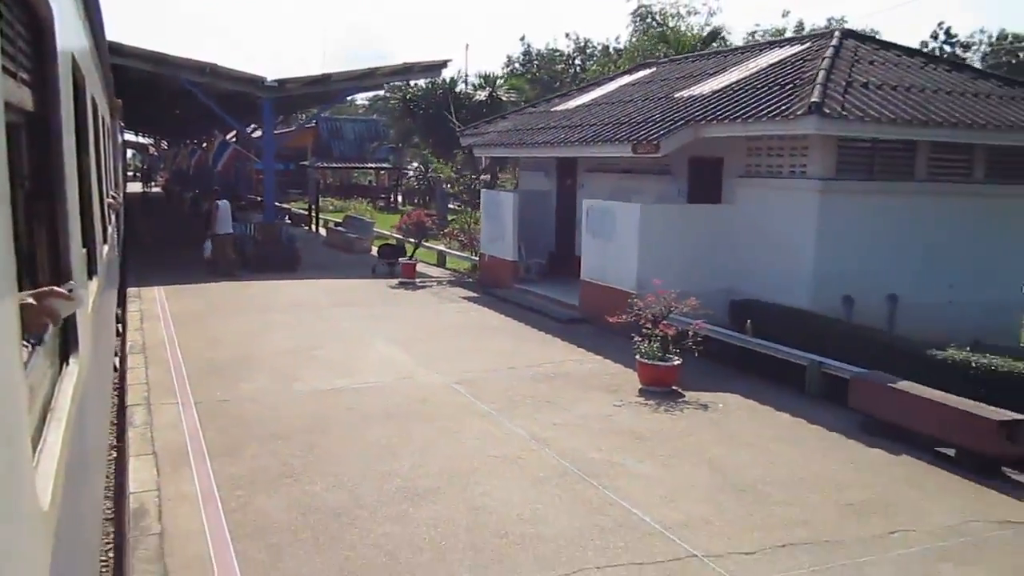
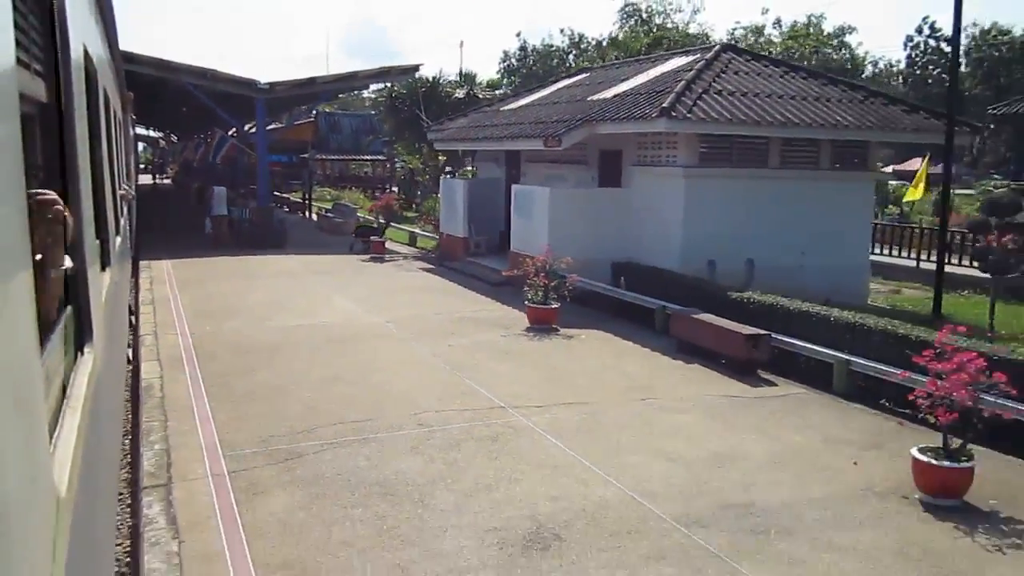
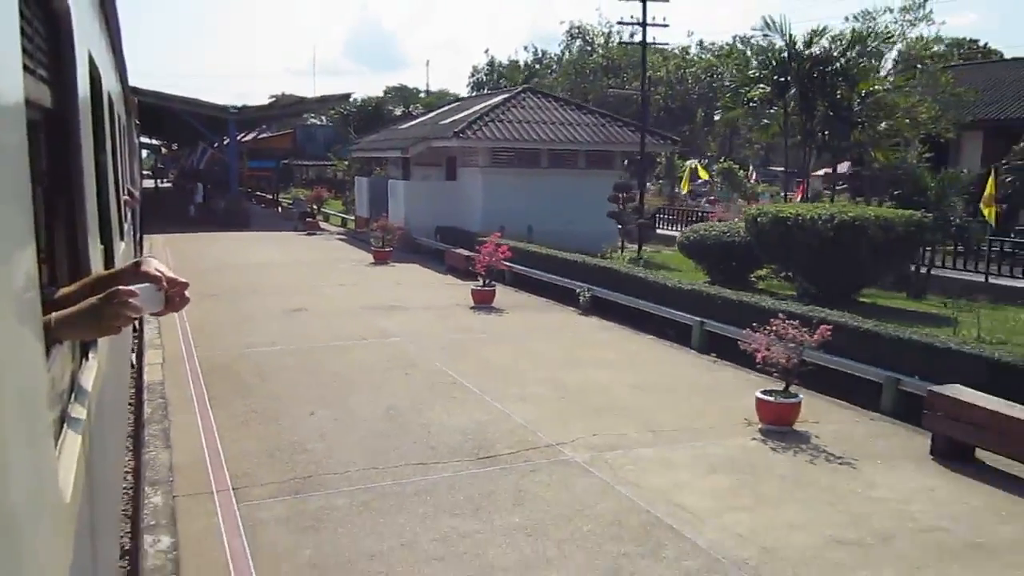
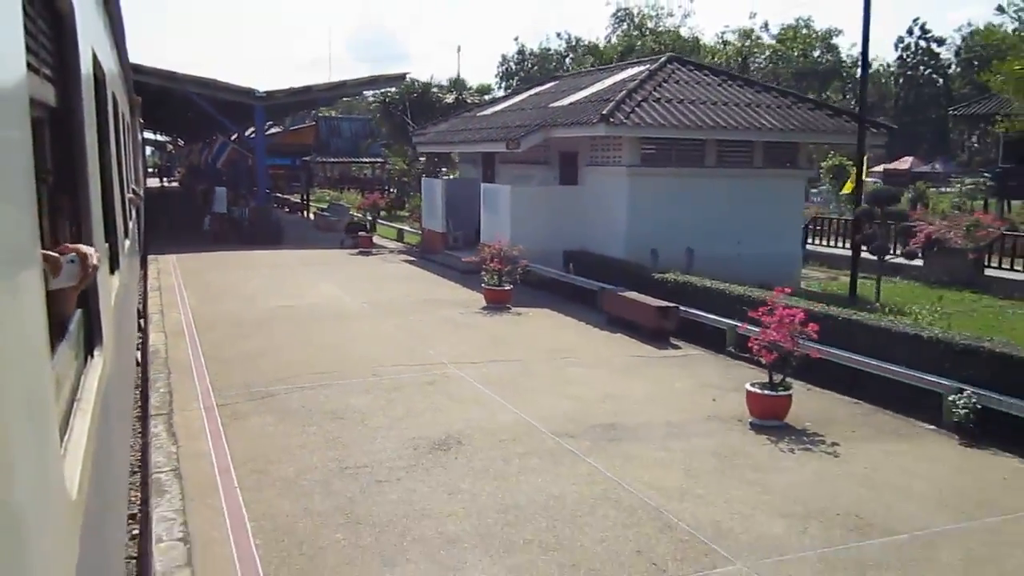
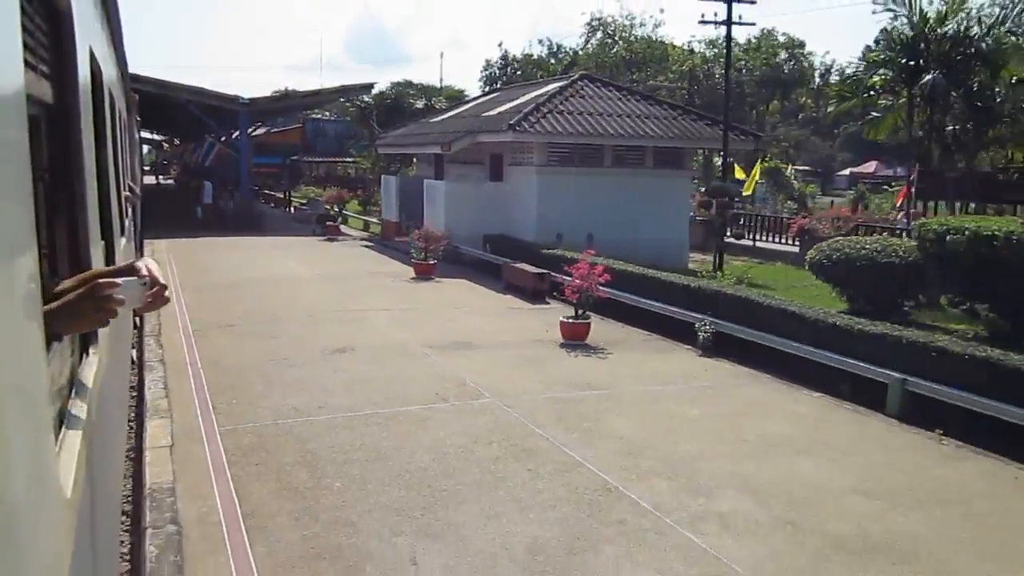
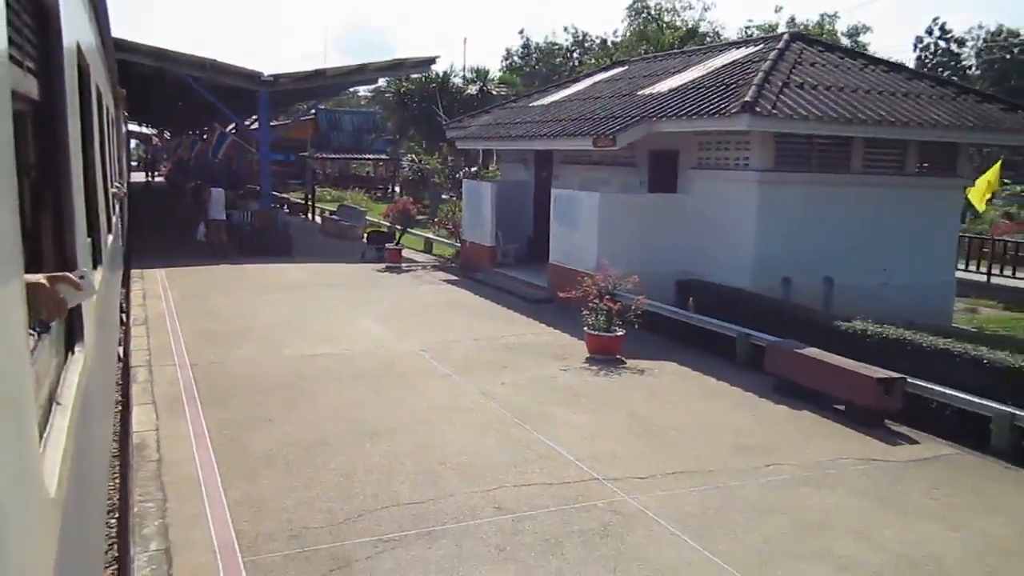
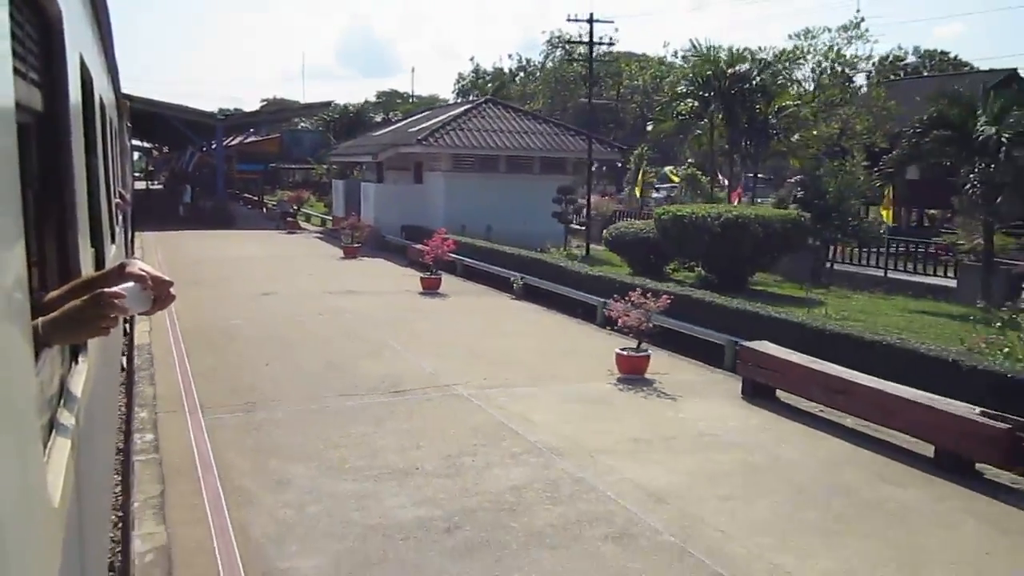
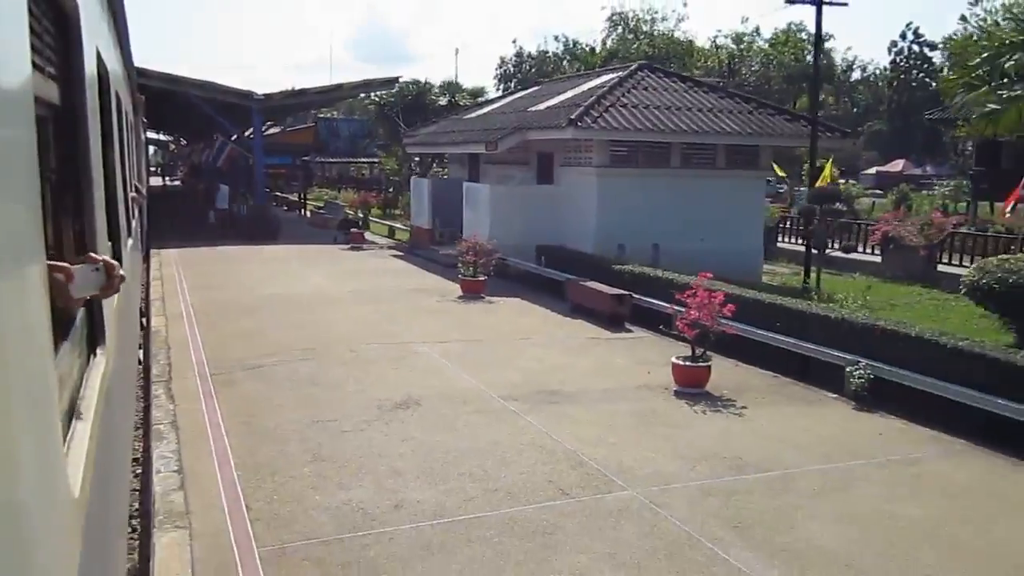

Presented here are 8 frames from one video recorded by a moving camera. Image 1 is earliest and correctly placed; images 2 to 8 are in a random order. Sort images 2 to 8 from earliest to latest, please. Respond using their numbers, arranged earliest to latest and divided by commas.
6, 2, 4, 8, 5, 3, 7
